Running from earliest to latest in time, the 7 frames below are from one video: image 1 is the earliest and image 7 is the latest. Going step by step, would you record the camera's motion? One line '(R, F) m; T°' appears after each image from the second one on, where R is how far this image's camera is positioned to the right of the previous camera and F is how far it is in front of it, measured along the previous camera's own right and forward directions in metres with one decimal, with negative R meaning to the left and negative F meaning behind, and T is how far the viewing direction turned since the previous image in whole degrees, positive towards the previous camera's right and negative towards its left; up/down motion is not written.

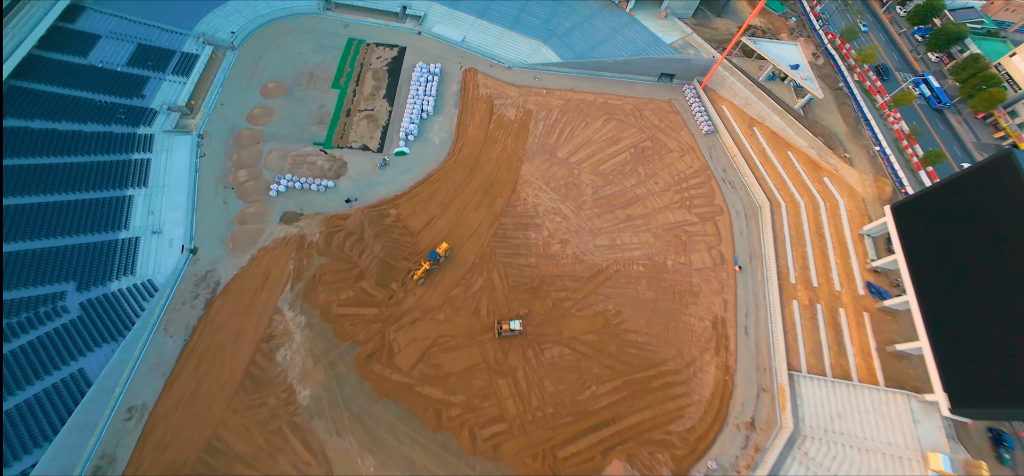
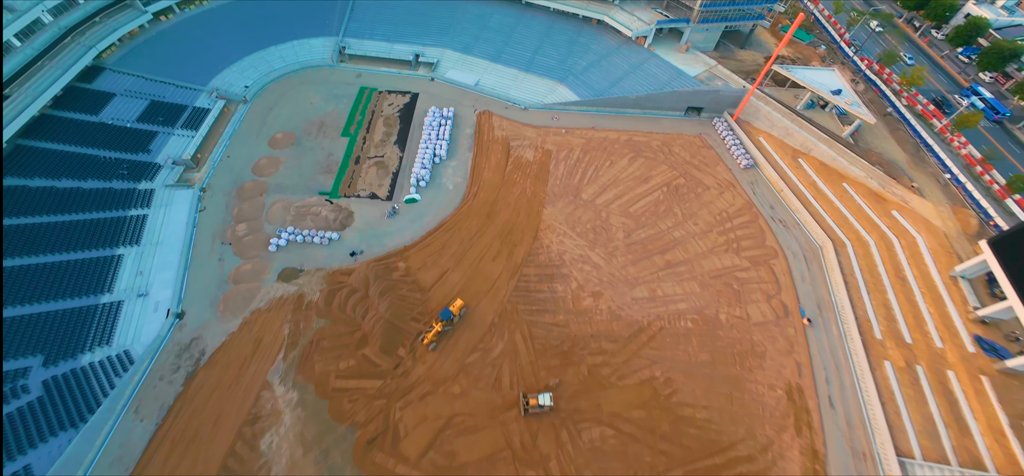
(-0.6, +4.6) m; -2°
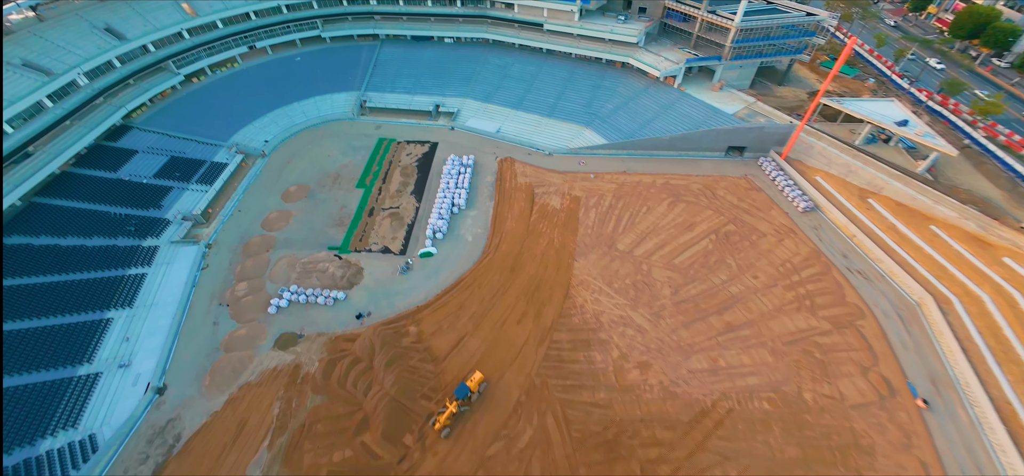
(-0.4, +4.5) m; -3°
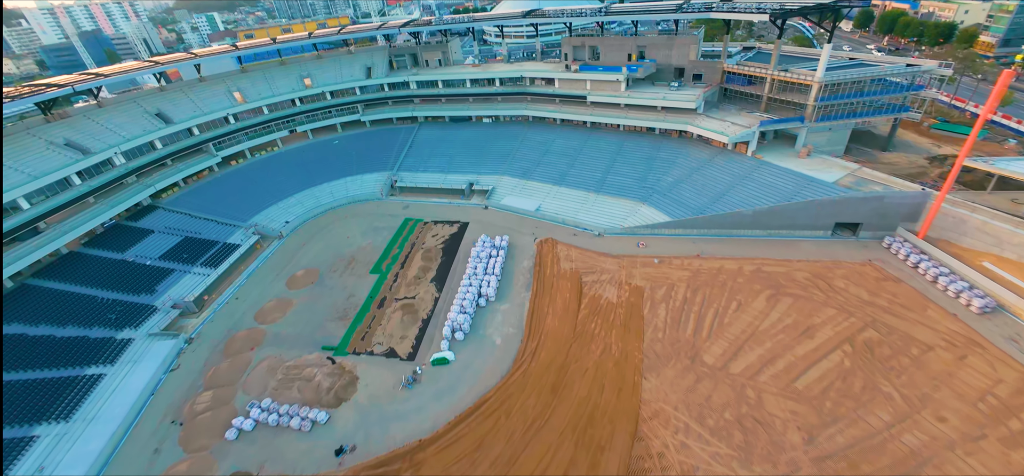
(-0.1, +8.1) m; -6°
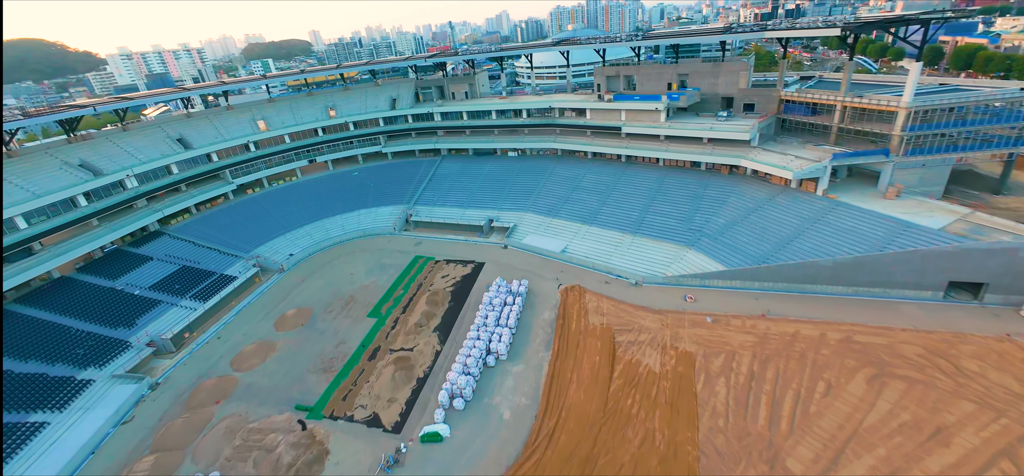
(+0.7, +5.2) m; -4°
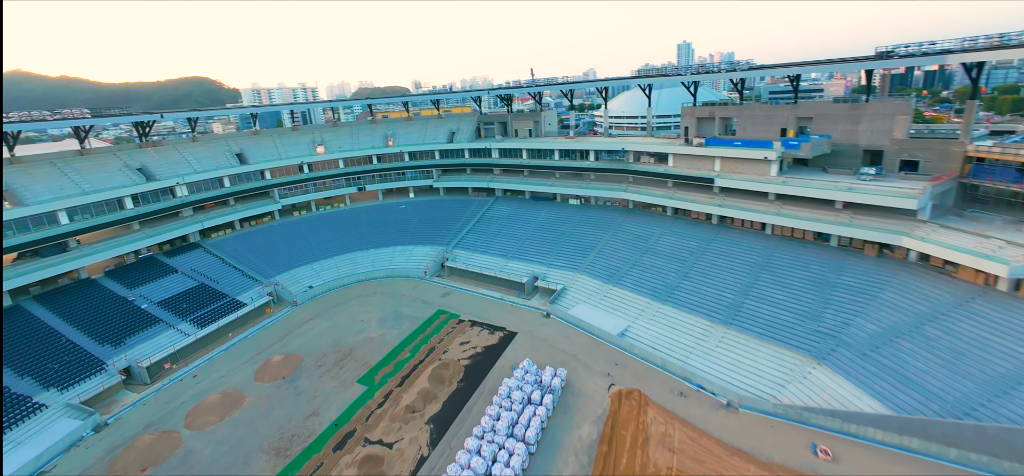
(+1.3, +7.8) m; -10°
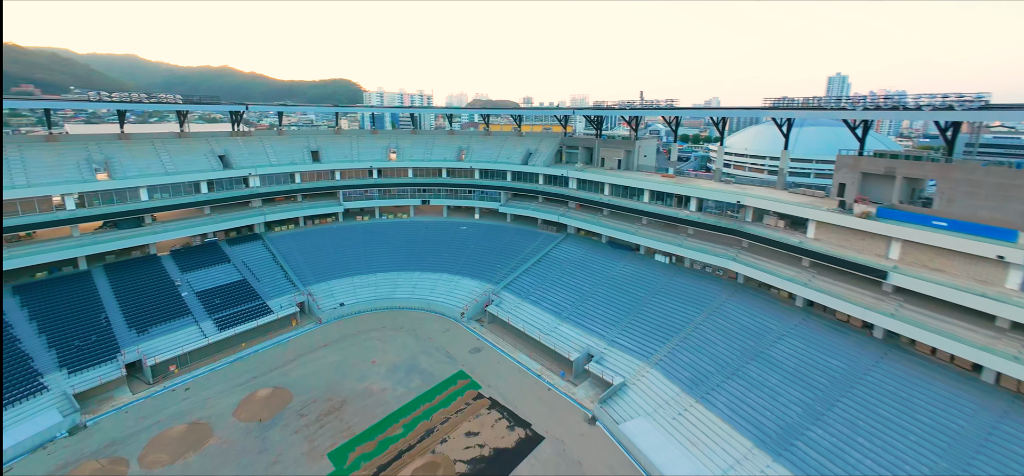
(+1.8, +7.3) m; -13°
